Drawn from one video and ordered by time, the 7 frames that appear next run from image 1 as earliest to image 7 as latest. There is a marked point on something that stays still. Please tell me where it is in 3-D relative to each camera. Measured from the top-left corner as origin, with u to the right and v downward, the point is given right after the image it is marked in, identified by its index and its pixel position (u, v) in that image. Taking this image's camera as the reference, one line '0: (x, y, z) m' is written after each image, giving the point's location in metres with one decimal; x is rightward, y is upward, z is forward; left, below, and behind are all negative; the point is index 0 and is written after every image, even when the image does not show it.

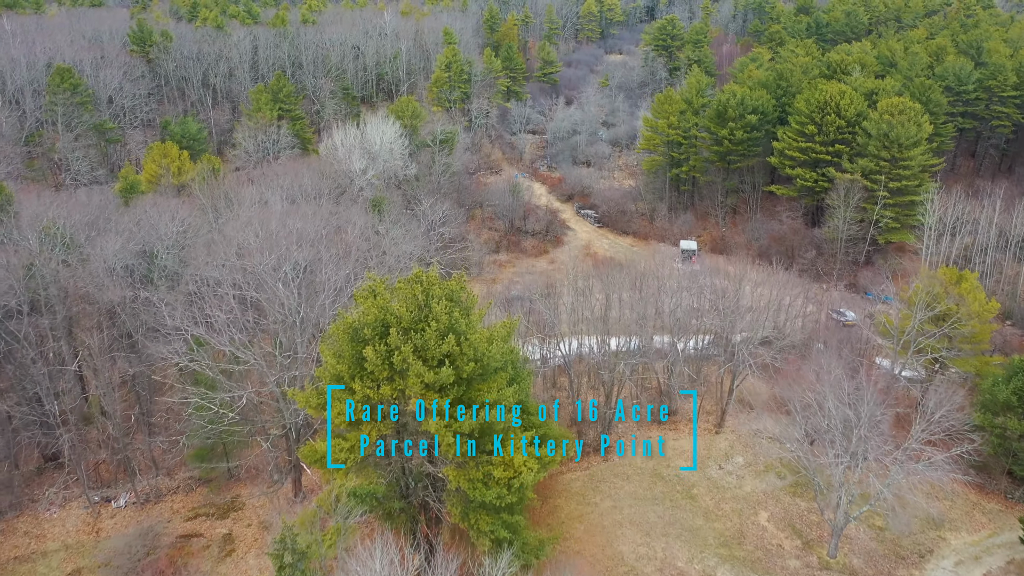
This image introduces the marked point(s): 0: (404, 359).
0: (-2.2, -1.4, +13.1) m
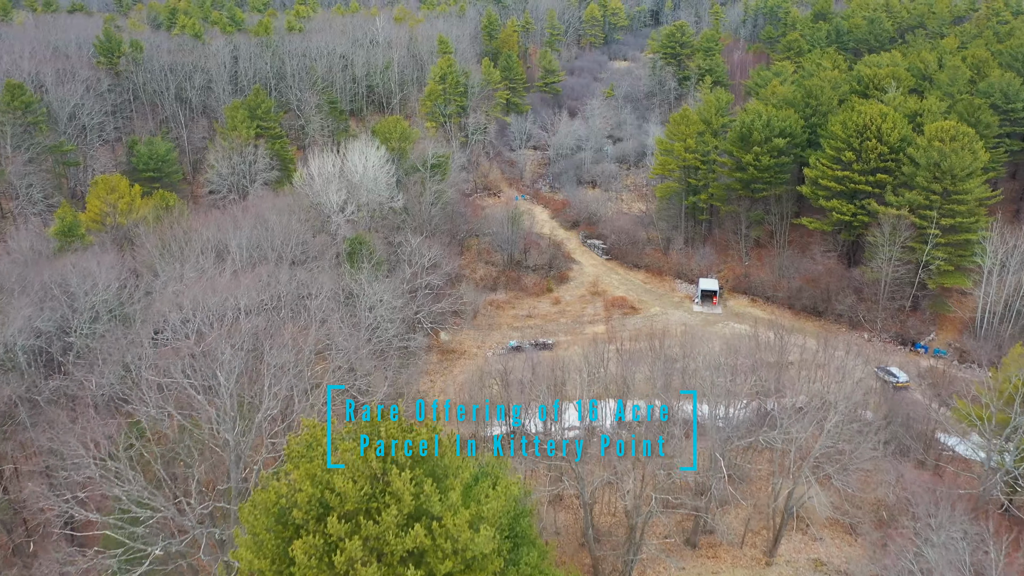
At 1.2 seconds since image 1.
0: (-2.2, -3.8, +8.9) m
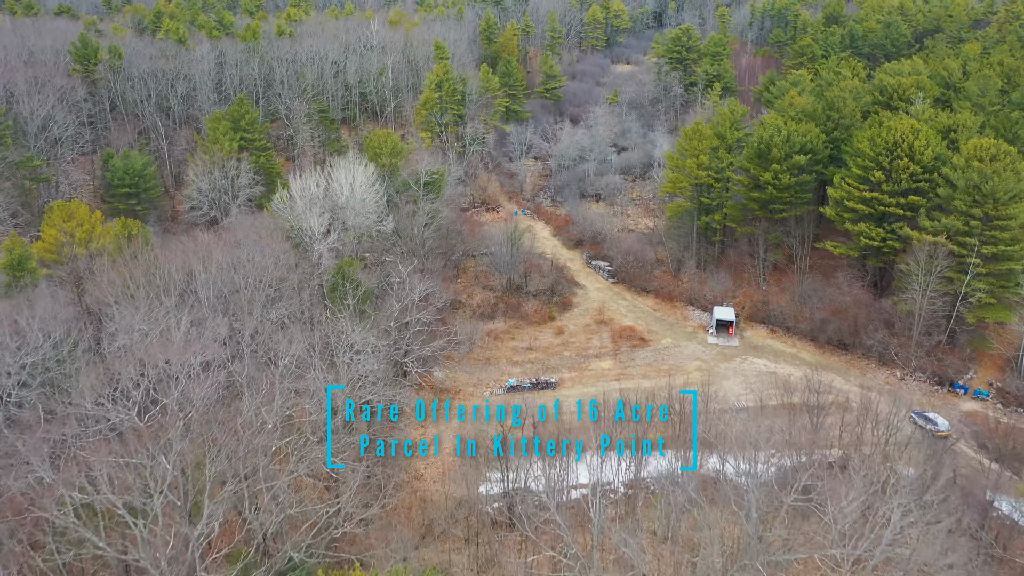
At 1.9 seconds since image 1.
0: (-2.3, -5.2, +6.2) m
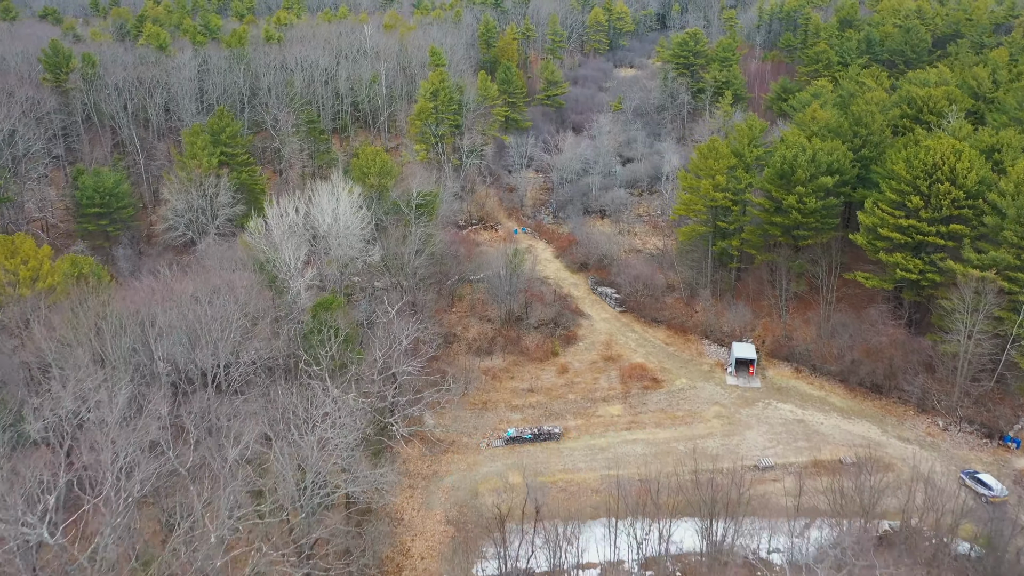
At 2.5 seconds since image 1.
0: (-2.3, -6.8, +3.4) m
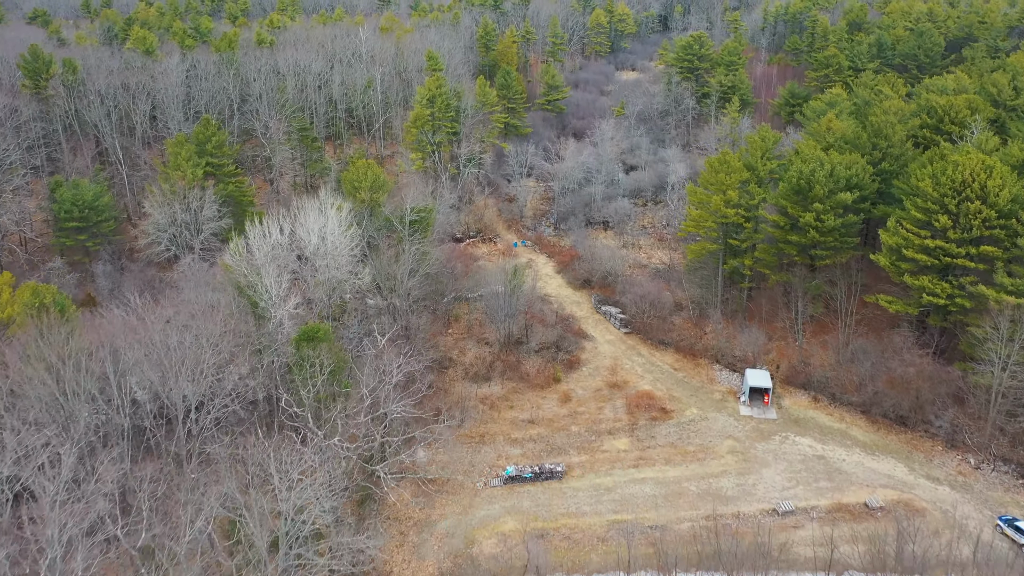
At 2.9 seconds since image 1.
0: (-2.3, -7.8, +1.6) m
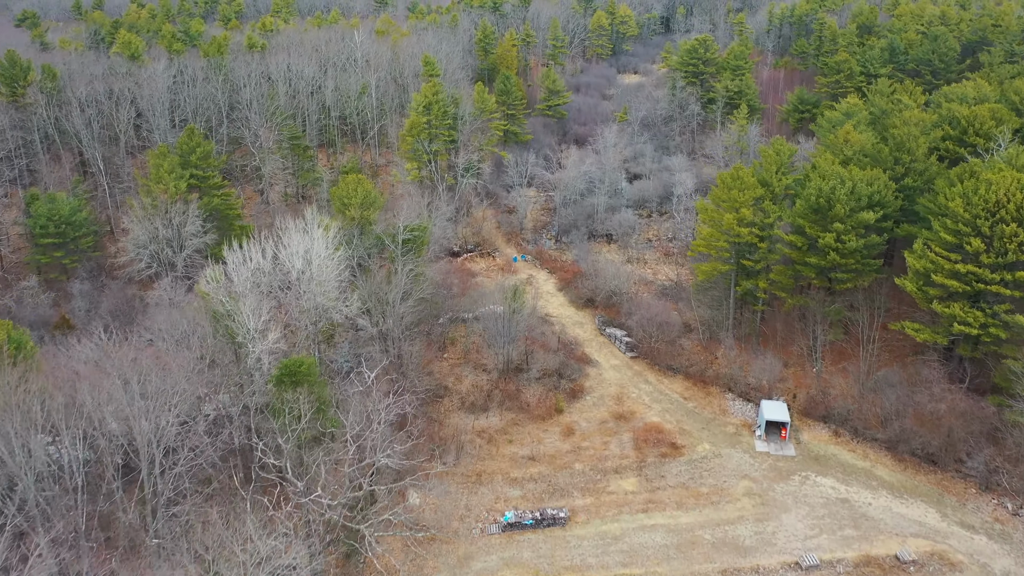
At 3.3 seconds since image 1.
0: (-2.4, -8.9, -0.2) m
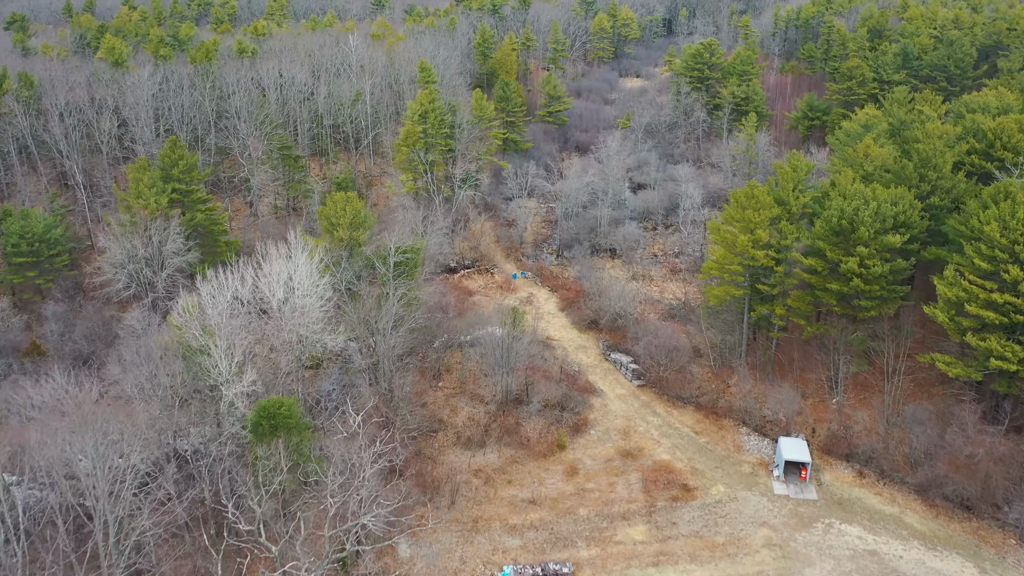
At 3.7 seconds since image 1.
0: (-2.4, -9.9, -2.1) m
